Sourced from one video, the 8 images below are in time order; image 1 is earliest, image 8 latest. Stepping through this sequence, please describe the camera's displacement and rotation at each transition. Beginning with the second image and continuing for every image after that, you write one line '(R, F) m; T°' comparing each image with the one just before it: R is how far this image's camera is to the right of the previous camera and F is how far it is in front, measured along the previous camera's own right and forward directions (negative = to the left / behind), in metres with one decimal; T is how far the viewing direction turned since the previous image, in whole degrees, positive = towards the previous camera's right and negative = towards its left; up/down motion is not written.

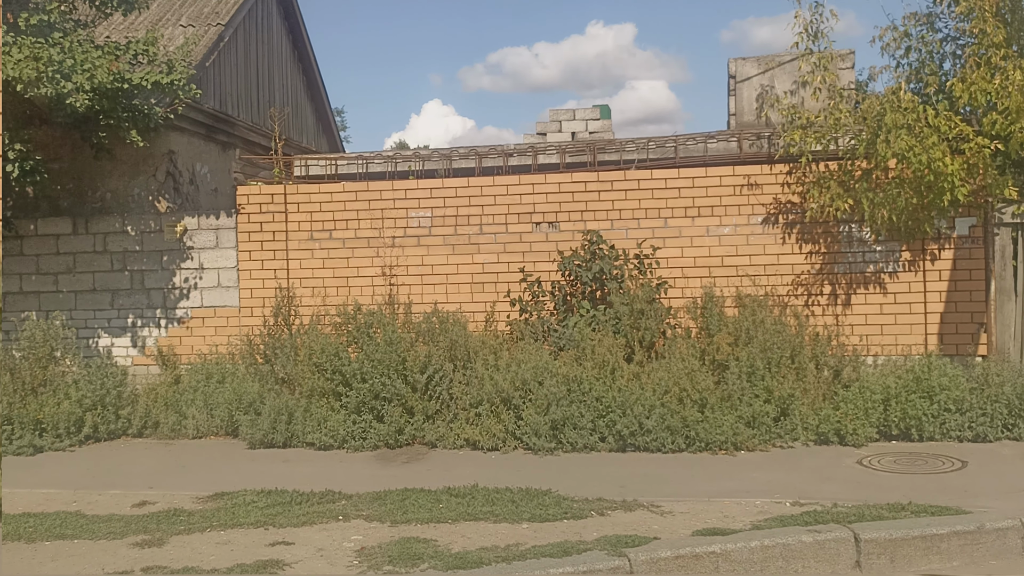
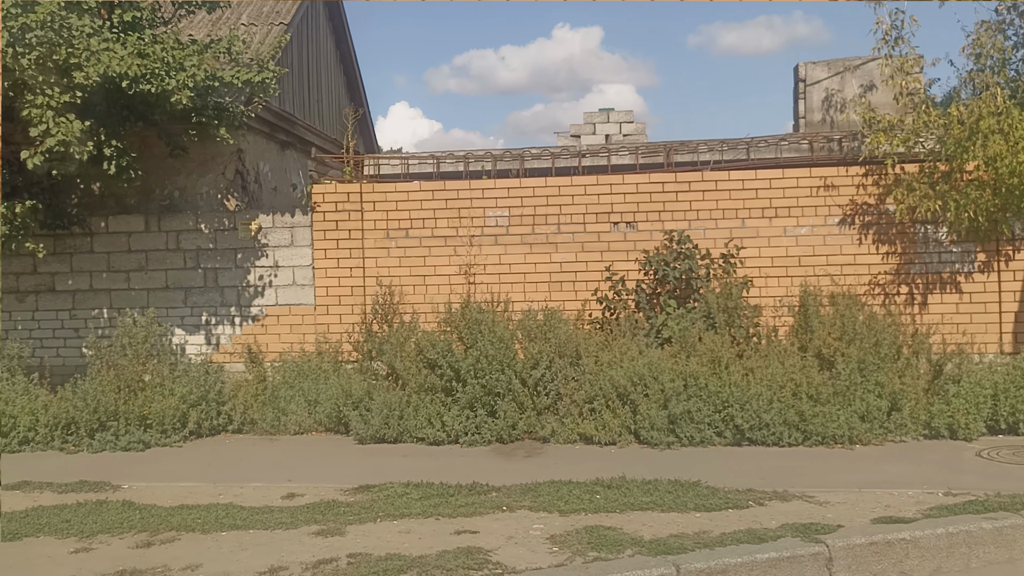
(-0.9, -0.1) m; +2°
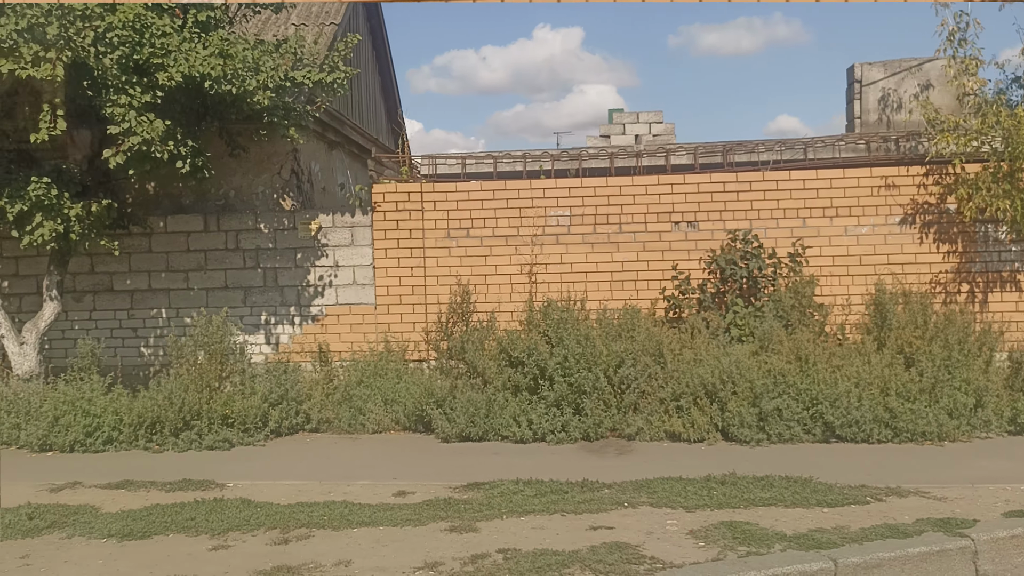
(-0.7, 0.0) m; +1°
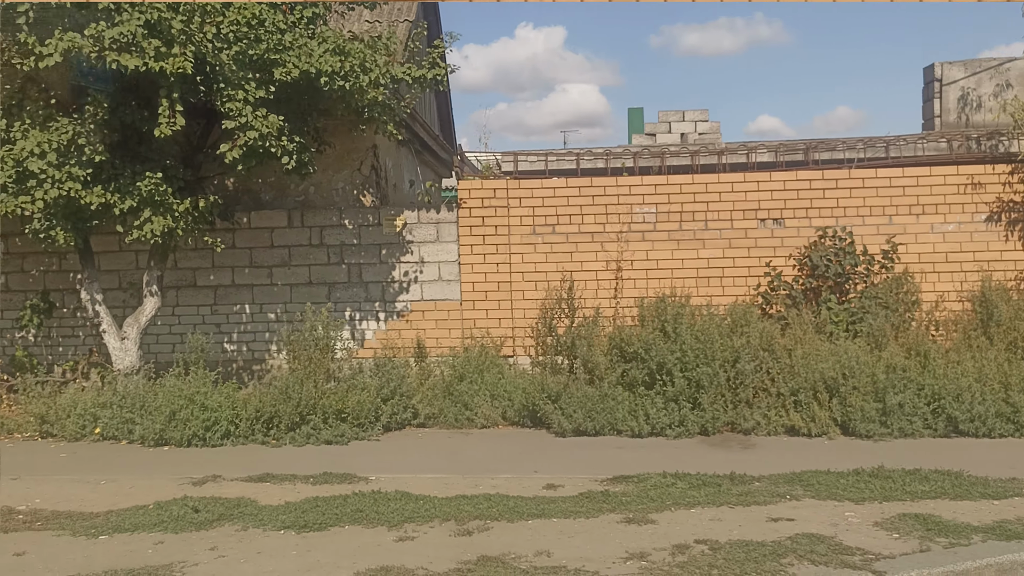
(-0.9, 0.0) m; +1°
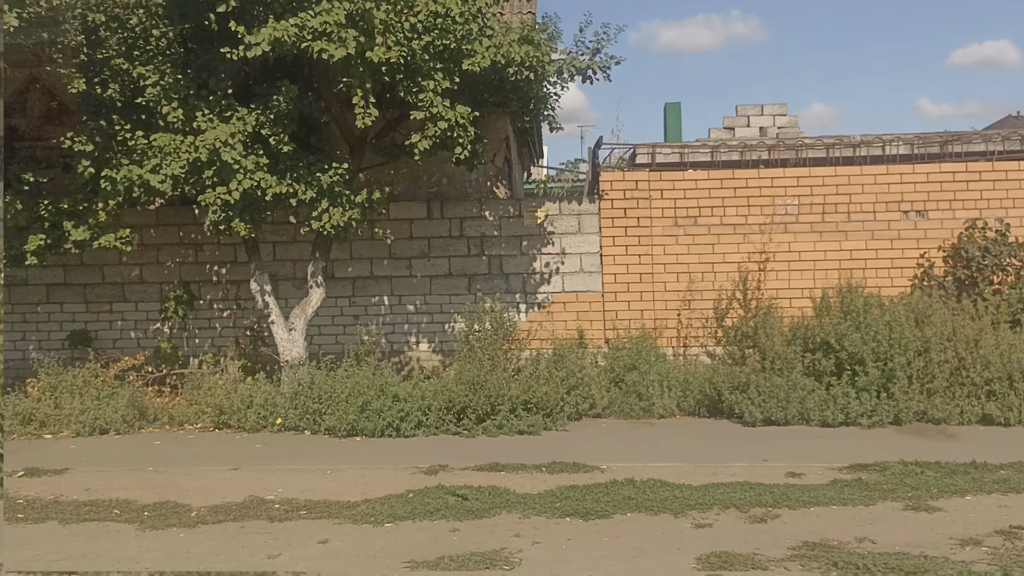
(-1.4, 0.0) m; +1°
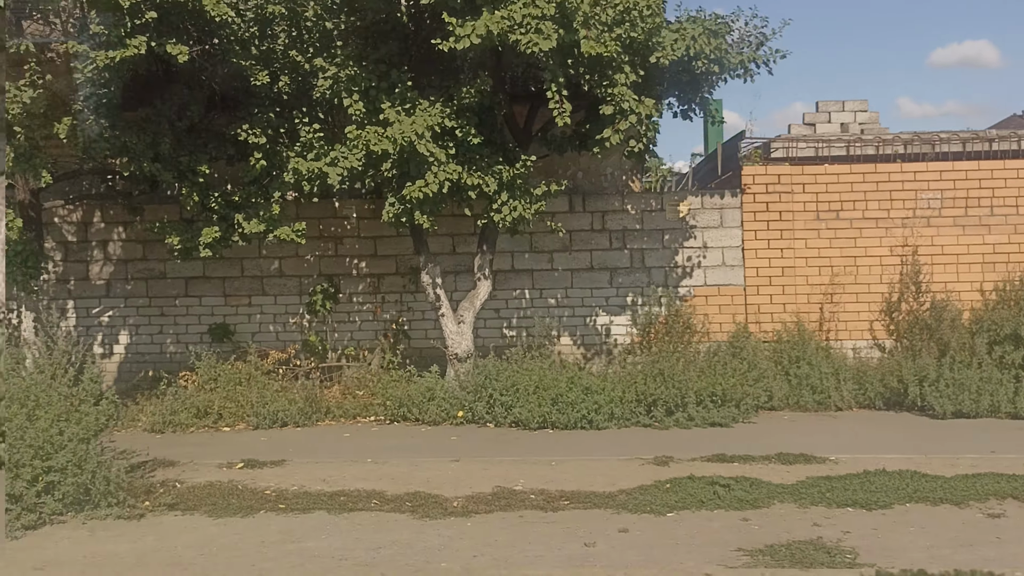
(-1.3, 0.0) m; 0°
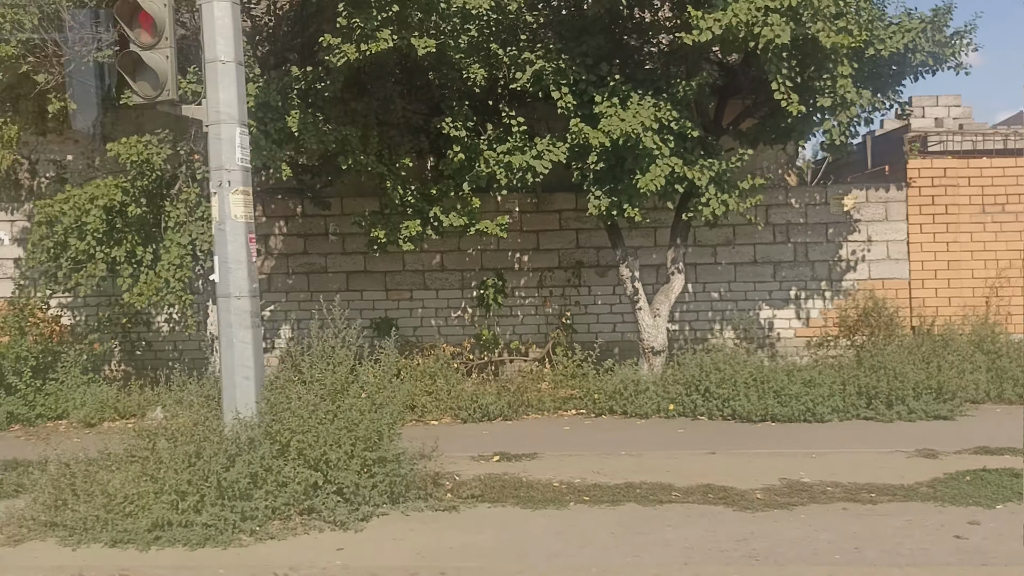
(-1.5, 0.0) m; 0°
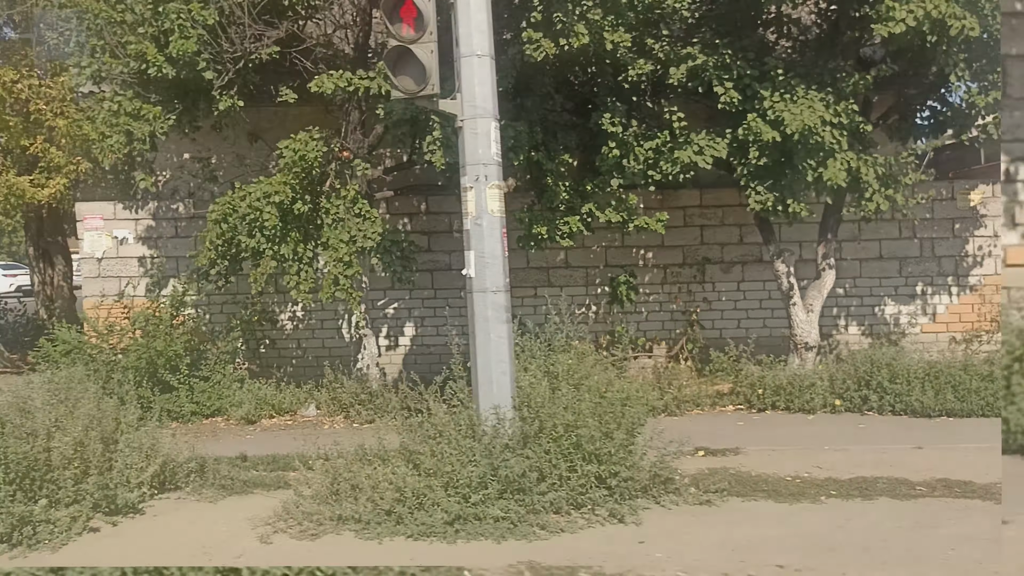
(-1.3, 0.0) m; +1°
